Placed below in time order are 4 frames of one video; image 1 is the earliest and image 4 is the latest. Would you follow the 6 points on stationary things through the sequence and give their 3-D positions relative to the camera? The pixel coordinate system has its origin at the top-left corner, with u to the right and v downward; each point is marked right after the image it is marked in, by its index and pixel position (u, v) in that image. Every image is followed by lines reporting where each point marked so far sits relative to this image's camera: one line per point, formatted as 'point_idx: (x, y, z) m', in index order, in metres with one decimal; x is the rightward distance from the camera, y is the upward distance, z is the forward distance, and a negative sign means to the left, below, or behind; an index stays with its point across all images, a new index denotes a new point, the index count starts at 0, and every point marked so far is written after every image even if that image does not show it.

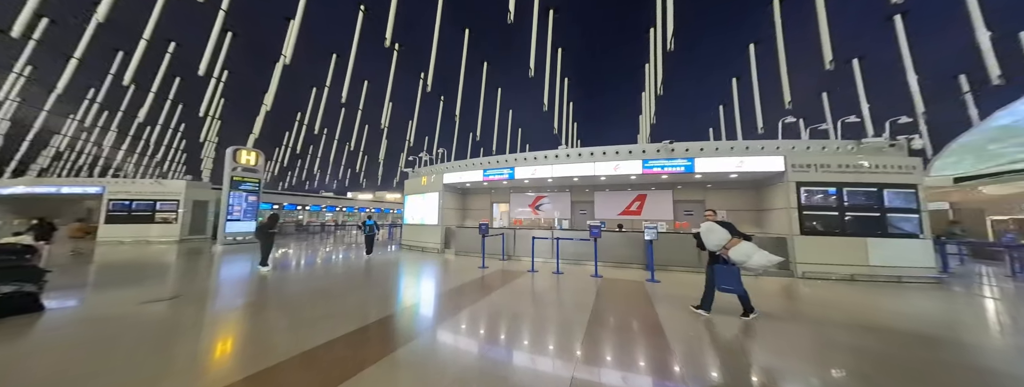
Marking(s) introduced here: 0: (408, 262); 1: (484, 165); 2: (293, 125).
0: (-2.8, -1.9, +7.1) m
1: (-0.8, +0.9, +8.0) m
2: (-12.9, +4.0, +15.3) m
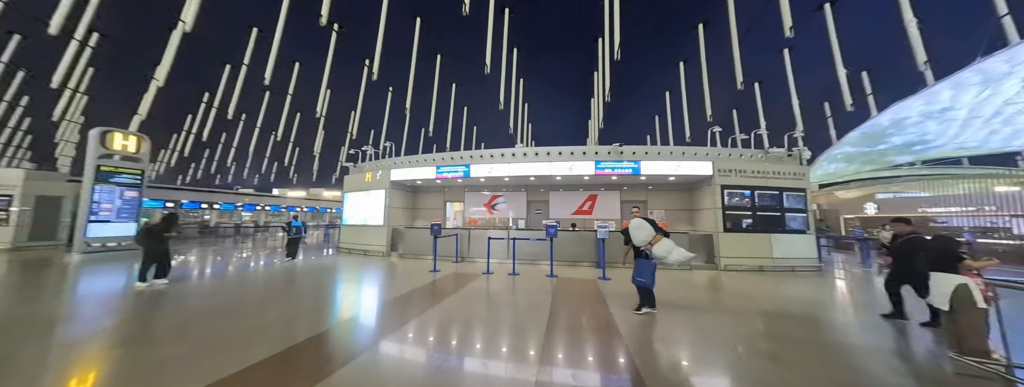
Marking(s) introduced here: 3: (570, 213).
0: (-4.0, -1.8, +6.4) m
1: (-2.2, +0.9, +7.5) m
2: (-15.2, +4.2, +12.6) m
3: (+1.9, -0.7, +8.5) m
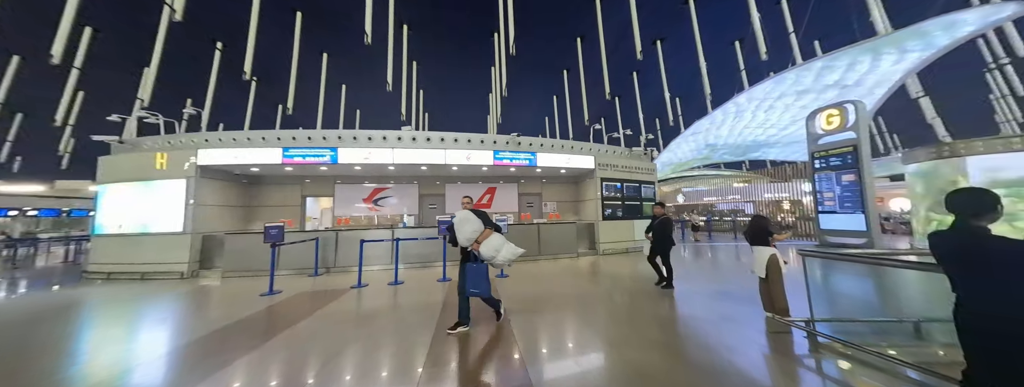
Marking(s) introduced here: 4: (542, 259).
0: (-6.1, -1.7, +4.0) m
1: (-4.8, +1.1, +5.7) m
2: (-18.8, +4.4, +5.5) m
3: (-1.4, -0.4, +8.2) m
4: (+0.7, -1.7, +6.6) m
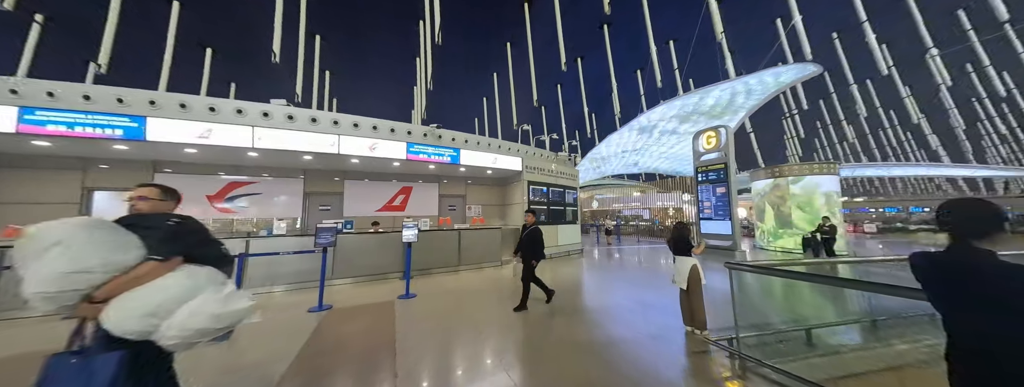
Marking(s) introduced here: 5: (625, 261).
0: (-7.0, -1.5, +1.7) m
1: (-6.1, +1.2, +3.7) m
2: (-19.5, +4.9, -0.2) m
3: (-3.6, -0.4, +7.0) m
4: (-1.1, -1.7, +6.0) m
5: (+3.8, -2.3, +8.8) m
